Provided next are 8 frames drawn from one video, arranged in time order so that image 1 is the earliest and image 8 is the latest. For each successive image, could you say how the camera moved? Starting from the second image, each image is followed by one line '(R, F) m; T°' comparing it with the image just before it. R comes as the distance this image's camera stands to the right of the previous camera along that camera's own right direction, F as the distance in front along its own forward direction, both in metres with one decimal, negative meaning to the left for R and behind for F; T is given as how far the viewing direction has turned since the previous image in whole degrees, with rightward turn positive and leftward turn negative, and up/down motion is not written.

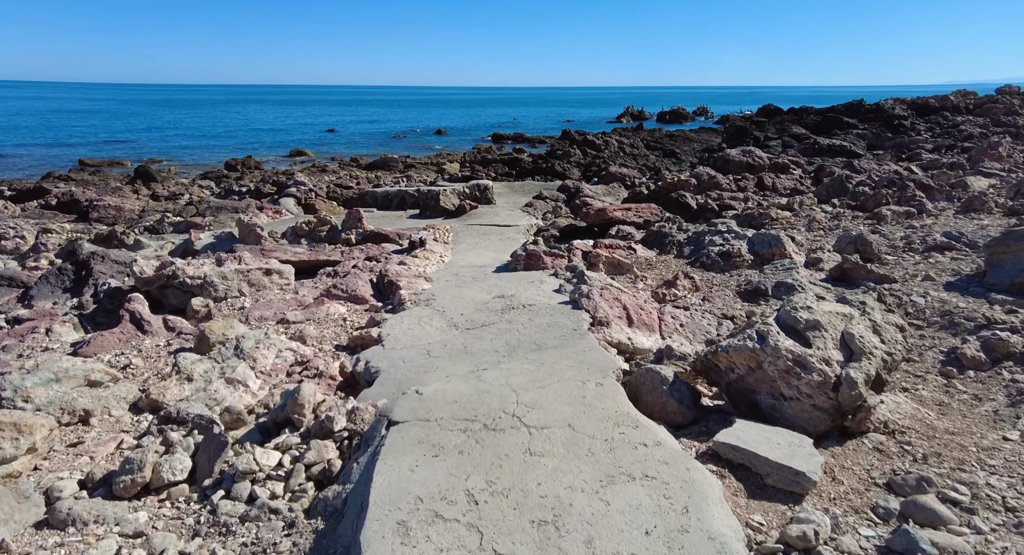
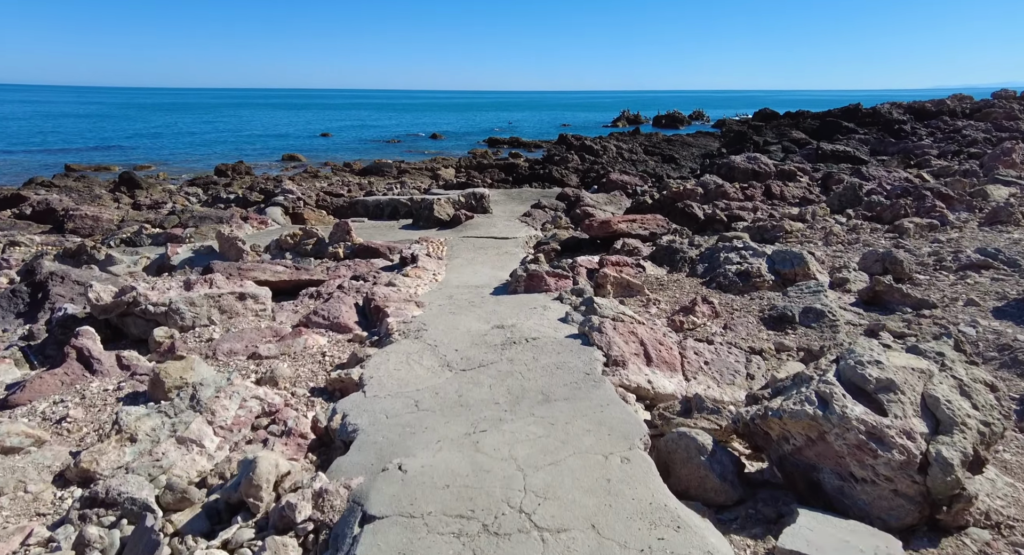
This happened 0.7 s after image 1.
(-0.1, +0.7) m; 0°
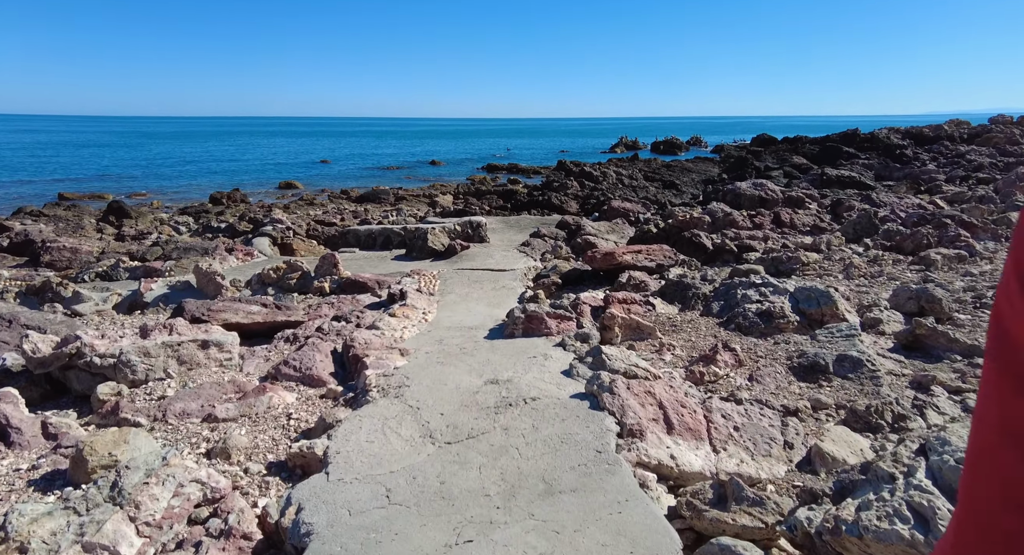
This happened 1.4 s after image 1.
(0.0, +0.7) m; 0°
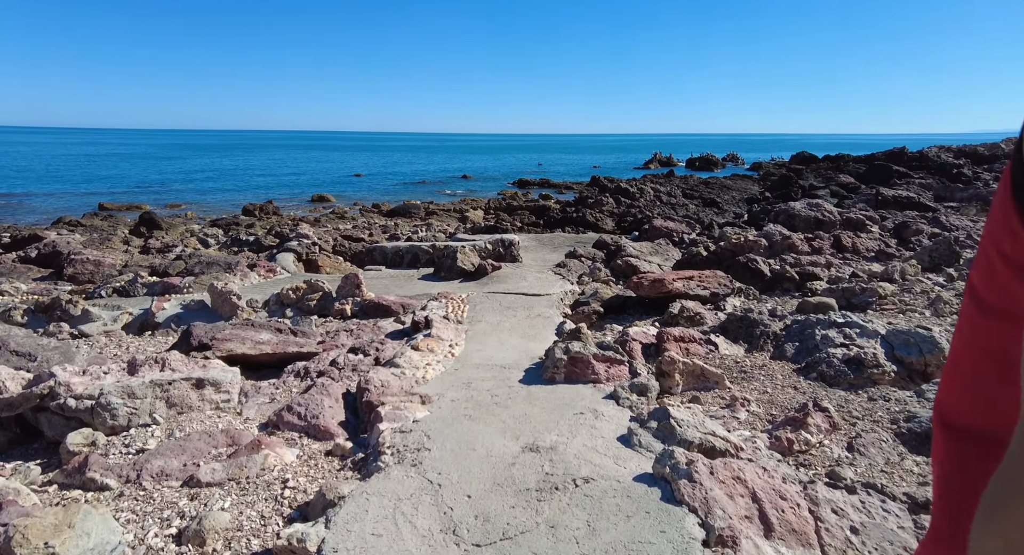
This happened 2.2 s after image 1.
(-0.1, +0.9) m; -3°
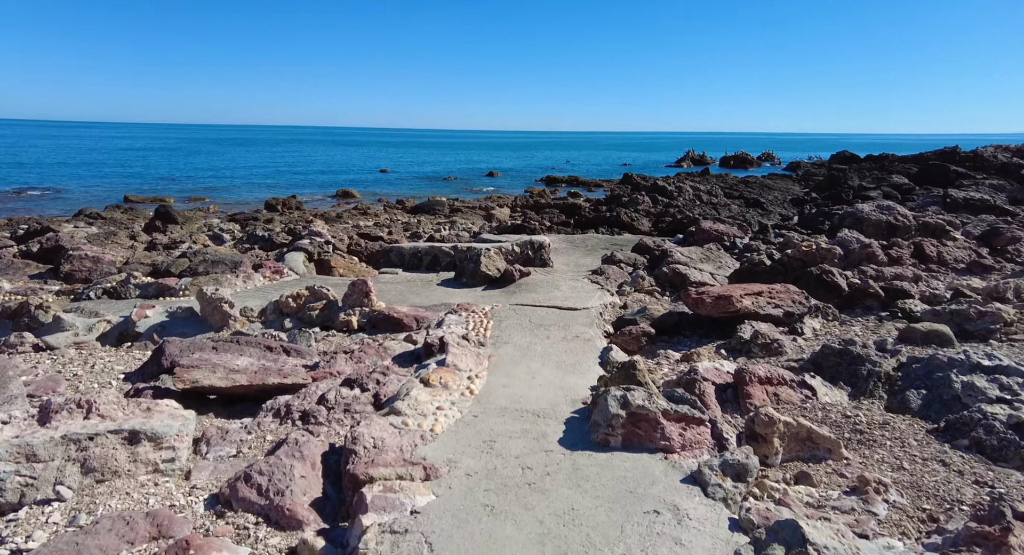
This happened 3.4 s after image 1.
(-0.1, +1.5) m; -2°
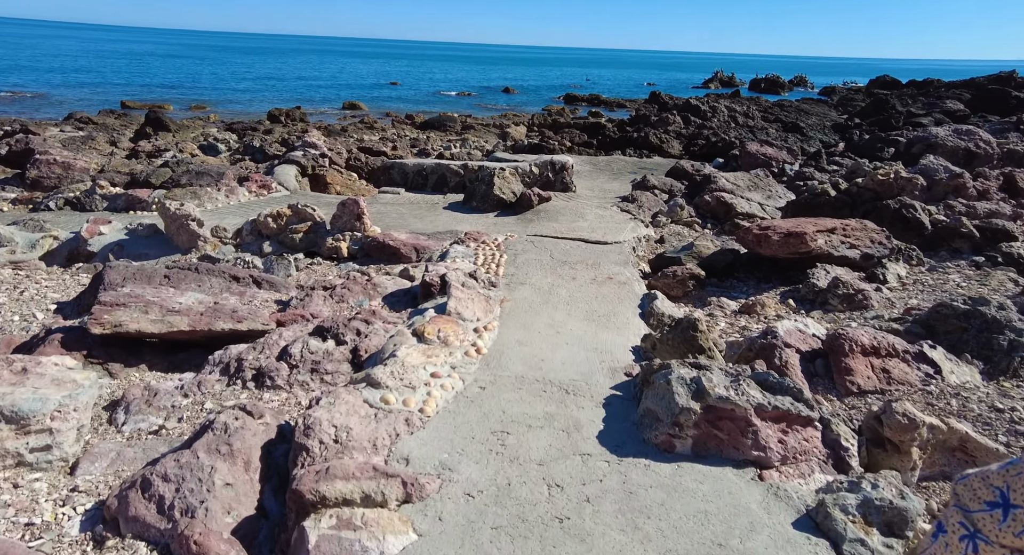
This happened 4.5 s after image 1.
(-0.1, +1.4) m; -1°
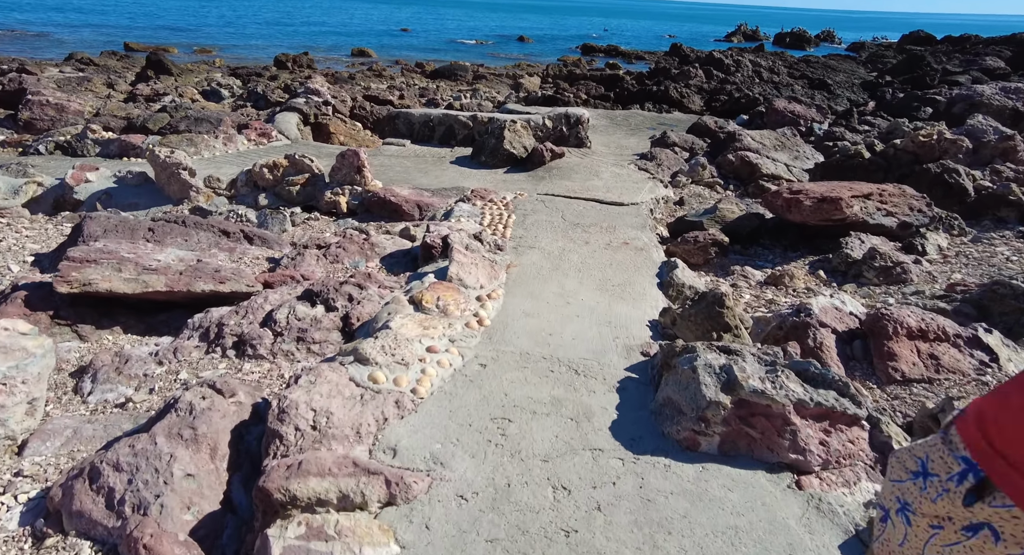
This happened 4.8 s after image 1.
(0.0, +0.4) m; -1°
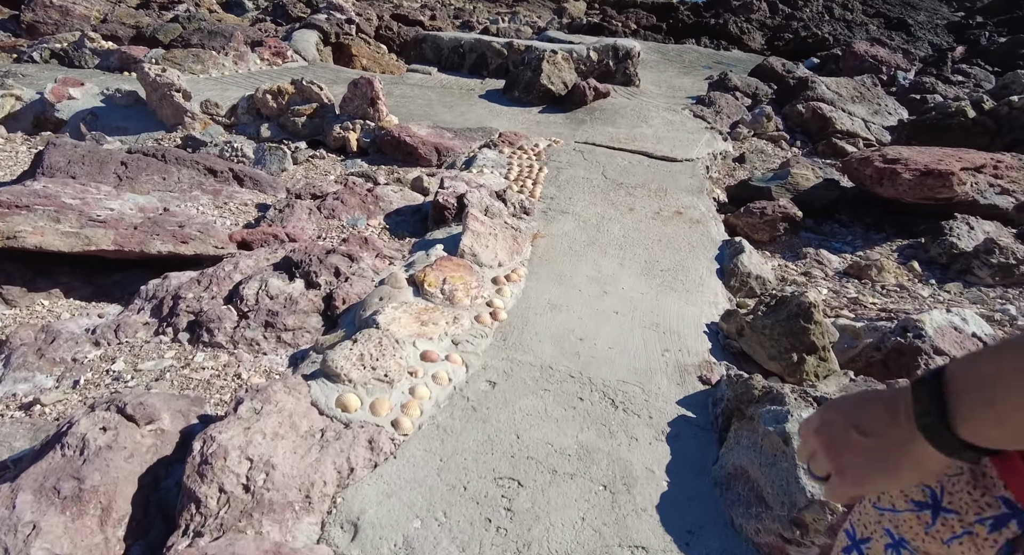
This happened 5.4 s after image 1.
(0.0, +0.8) m; -3°
